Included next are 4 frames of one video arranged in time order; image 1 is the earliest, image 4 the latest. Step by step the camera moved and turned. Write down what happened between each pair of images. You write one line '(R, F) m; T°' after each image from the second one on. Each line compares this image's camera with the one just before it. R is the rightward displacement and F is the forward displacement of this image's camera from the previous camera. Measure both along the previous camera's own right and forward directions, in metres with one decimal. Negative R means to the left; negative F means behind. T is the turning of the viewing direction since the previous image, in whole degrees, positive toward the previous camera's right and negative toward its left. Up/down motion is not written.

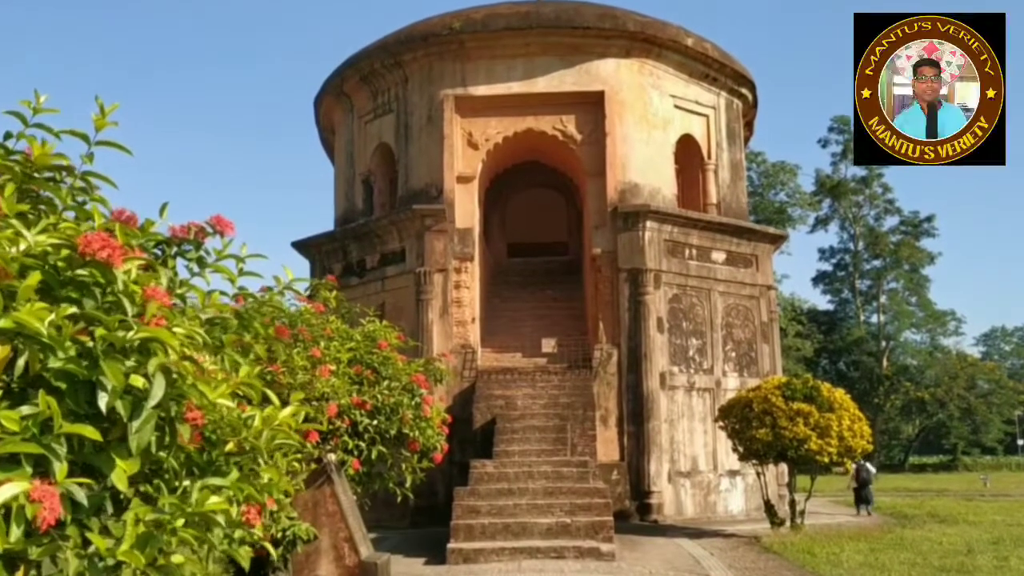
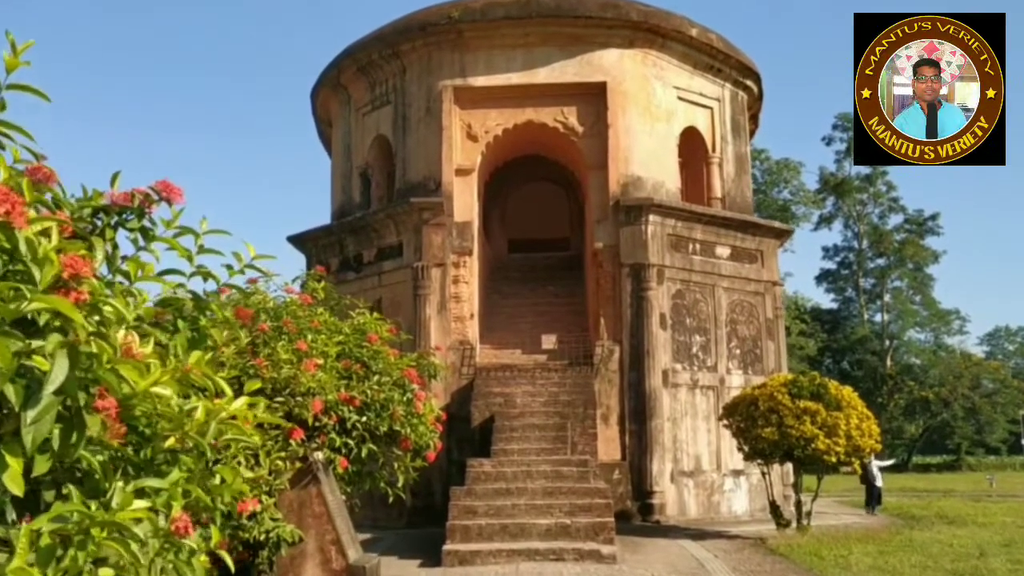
(0.0, +0.3) m; 0°
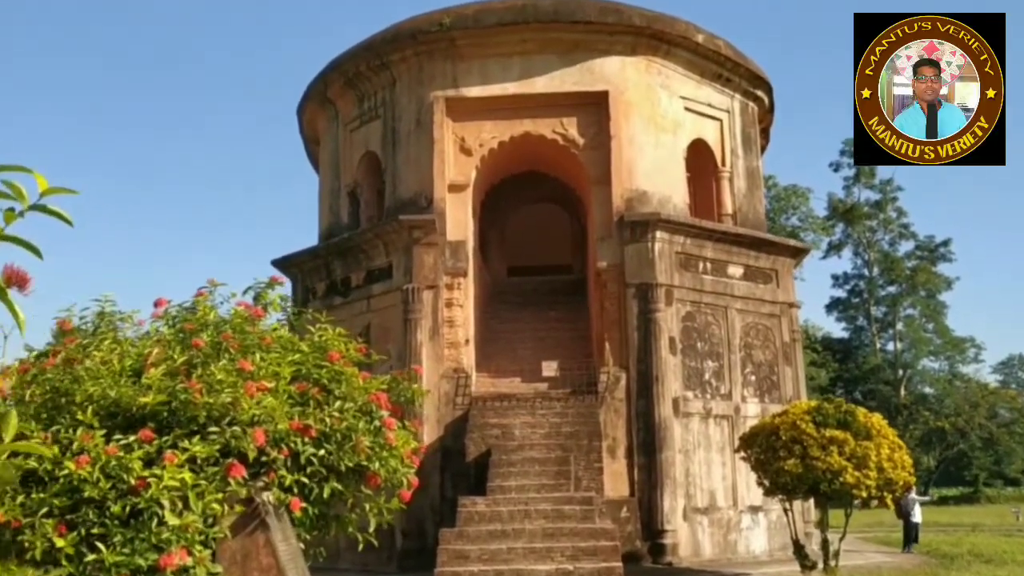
(+0.1, +0.8) m; 0°
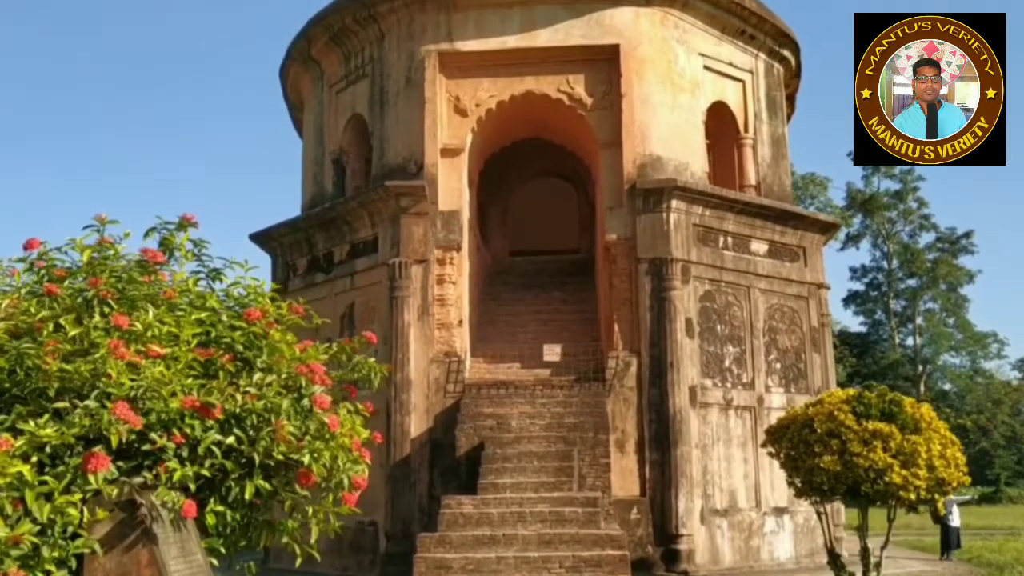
(+0.1, +1.1) m; -1°
